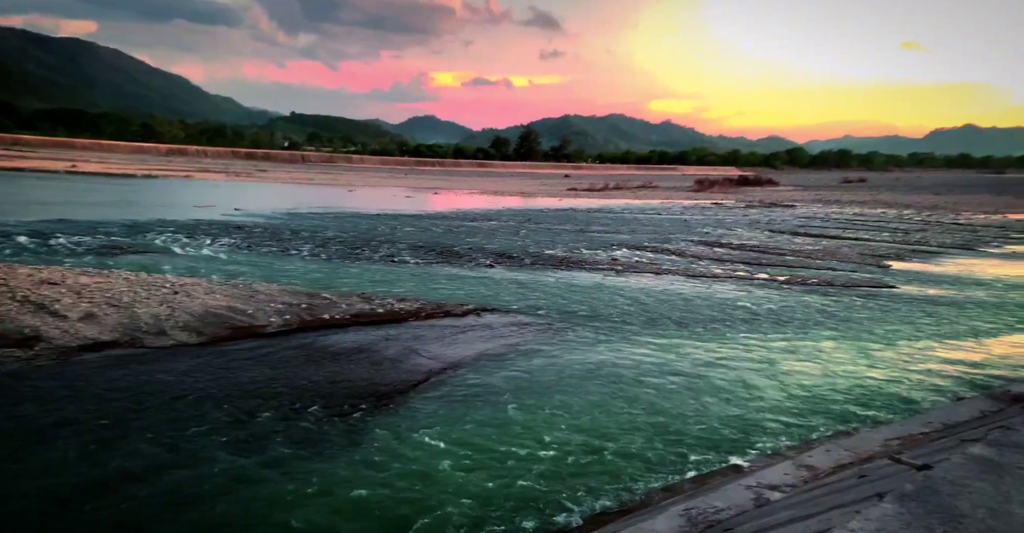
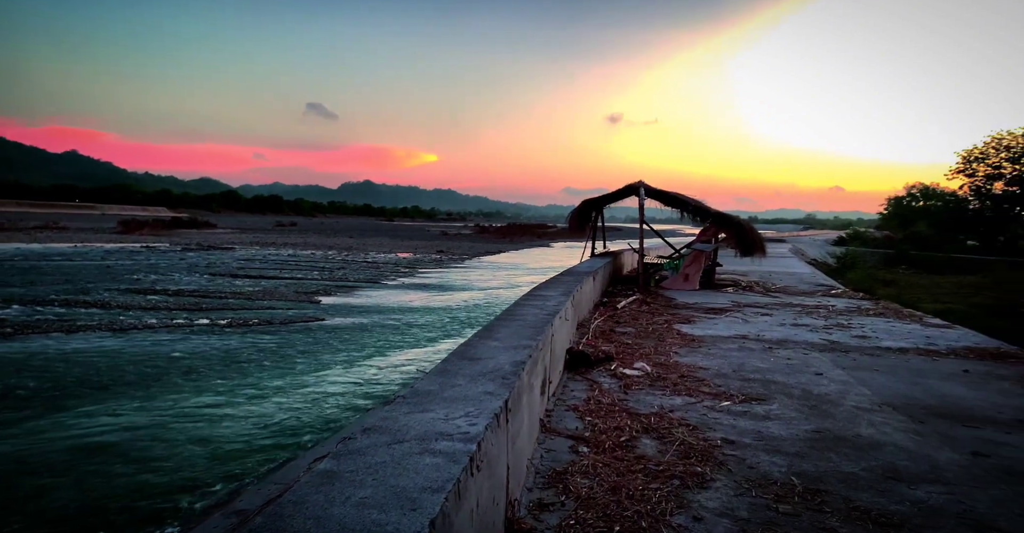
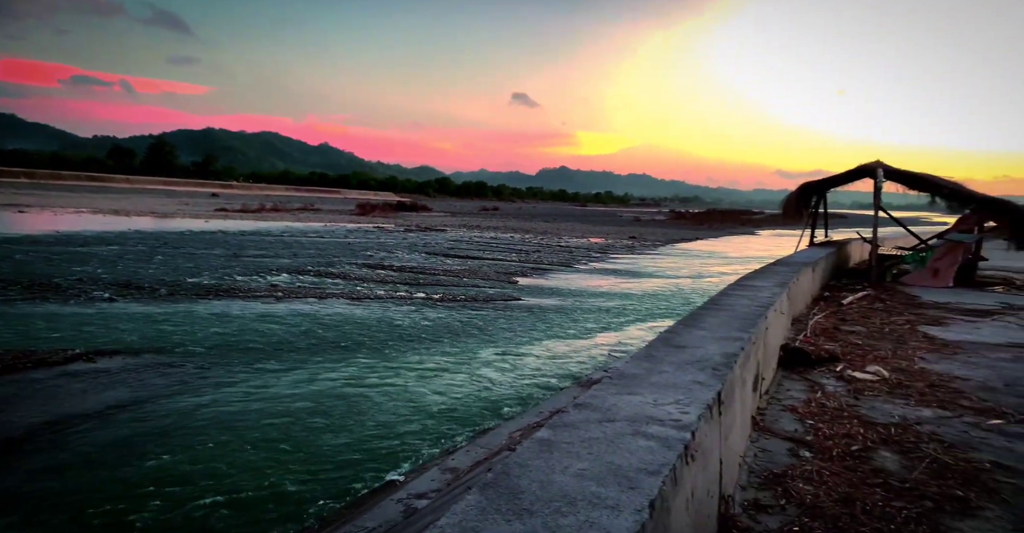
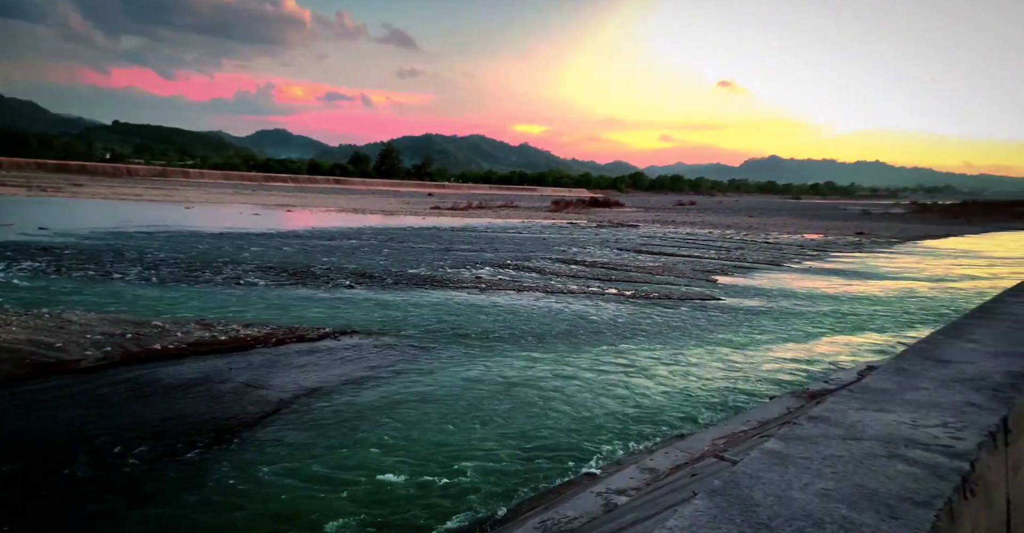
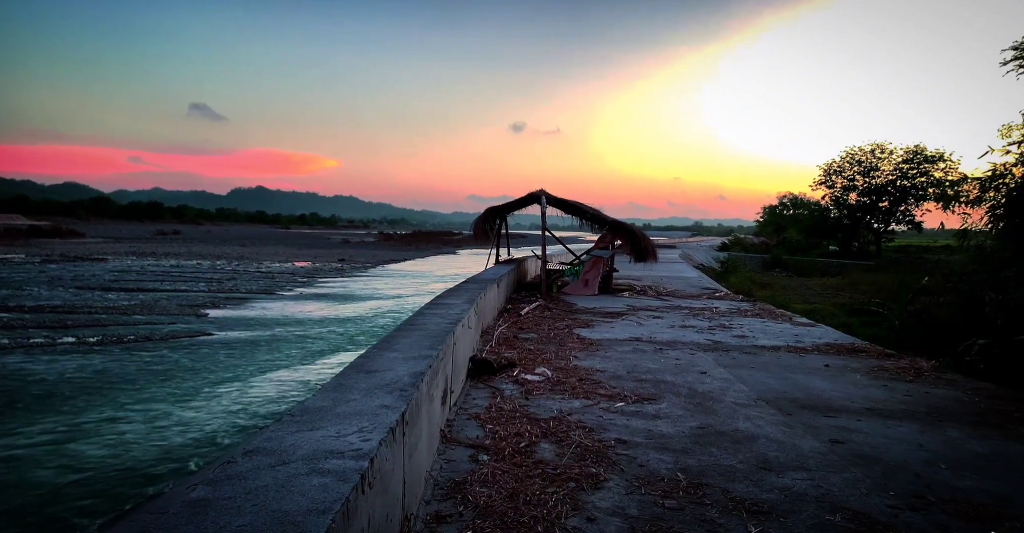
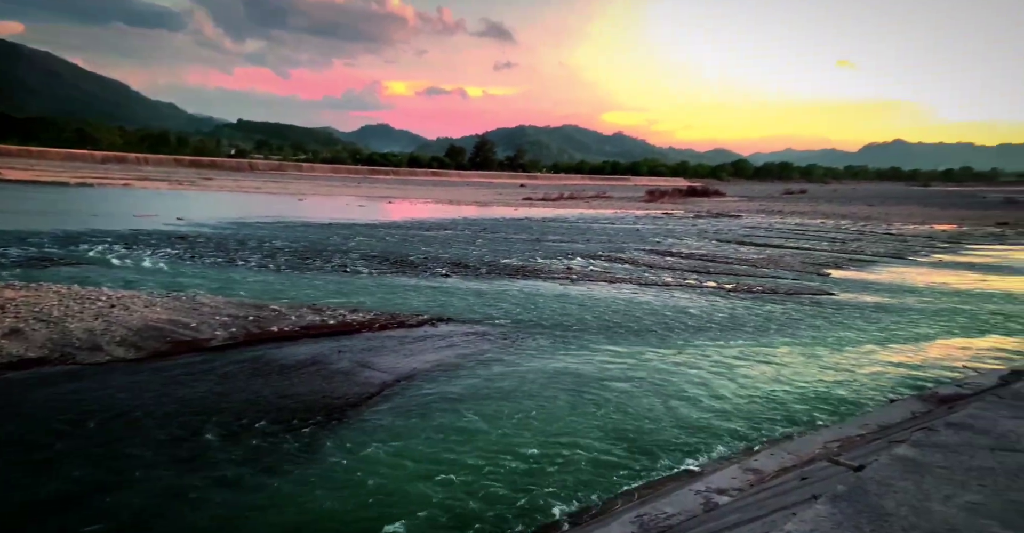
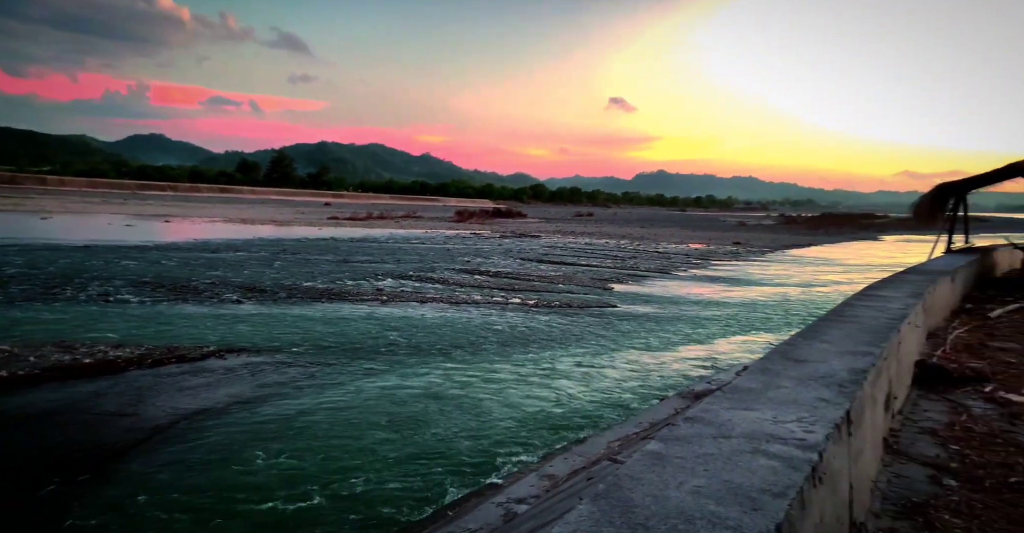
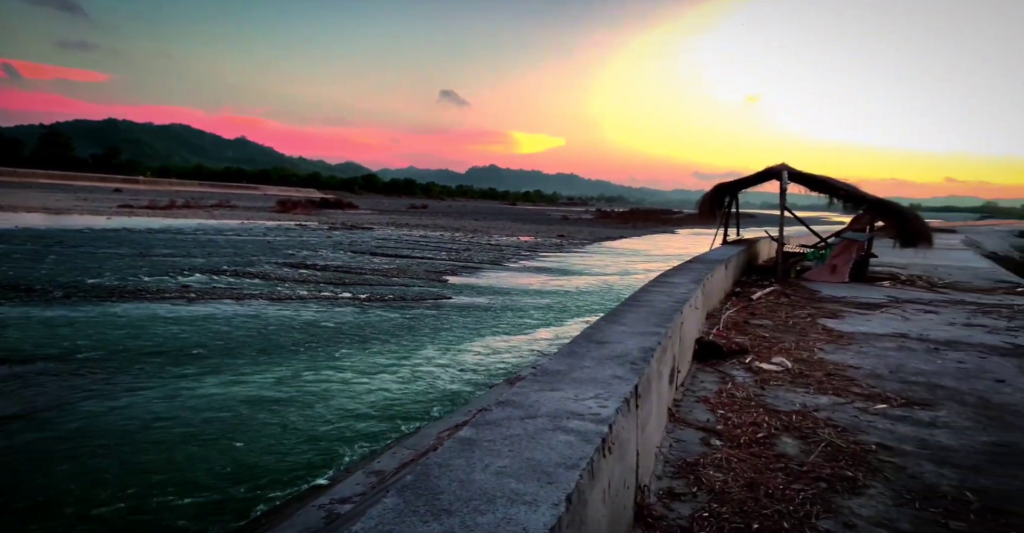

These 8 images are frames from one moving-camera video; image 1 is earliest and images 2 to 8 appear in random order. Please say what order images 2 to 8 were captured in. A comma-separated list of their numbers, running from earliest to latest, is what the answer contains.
6, 4, 7, 3, 8, 2, 5
